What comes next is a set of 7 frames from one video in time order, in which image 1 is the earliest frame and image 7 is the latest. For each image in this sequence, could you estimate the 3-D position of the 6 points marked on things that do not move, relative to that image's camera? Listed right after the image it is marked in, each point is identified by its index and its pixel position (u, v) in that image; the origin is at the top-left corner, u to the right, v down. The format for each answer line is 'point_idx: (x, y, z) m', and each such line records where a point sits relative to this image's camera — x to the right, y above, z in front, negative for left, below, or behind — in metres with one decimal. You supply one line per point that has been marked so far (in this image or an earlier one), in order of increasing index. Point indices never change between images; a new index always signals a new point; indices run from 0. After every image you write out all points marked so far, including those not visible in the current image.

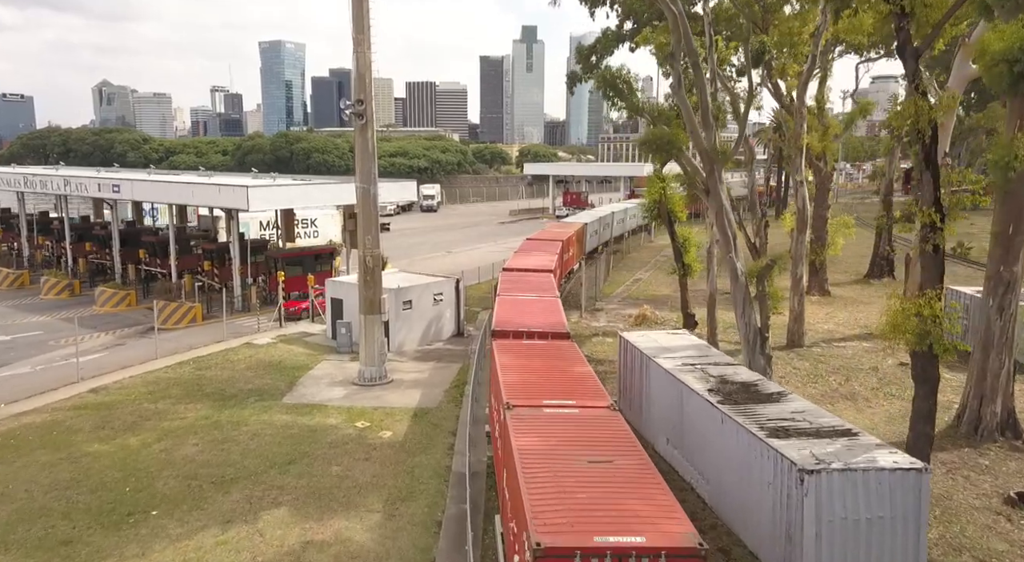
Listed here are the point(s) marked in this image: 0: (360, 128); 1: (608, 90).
0: (-3.8, +3.8, +19.9) m
1: (+2.3, +4.5, +18.6) m
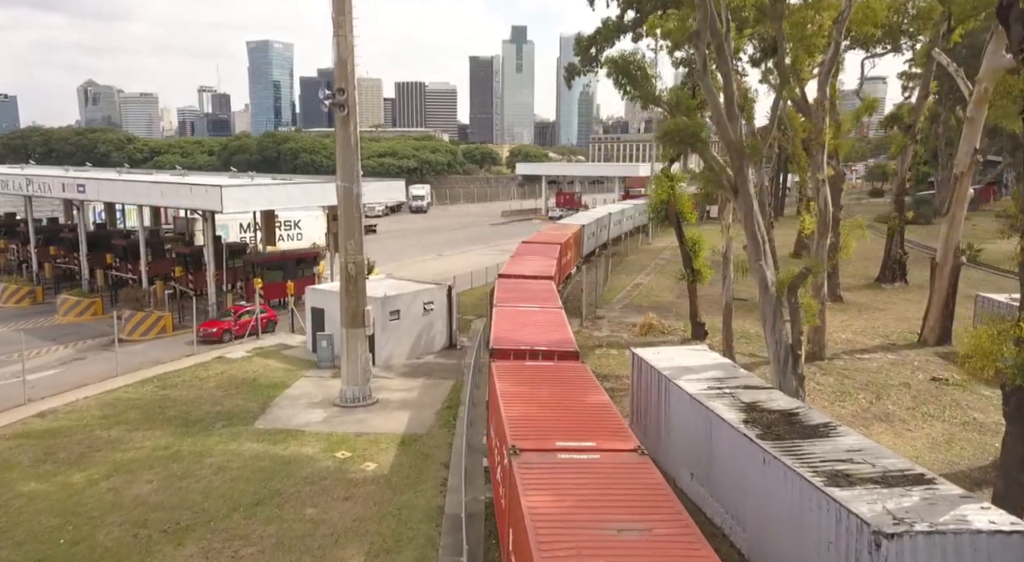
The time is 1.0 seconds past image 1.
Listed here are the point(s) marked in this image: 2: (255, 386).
0: (-3.8, +3.6, +17.9) m
1: (+2.3, +4.2, +16.6) m
2: (-6.4, -2.6, +19.9) m
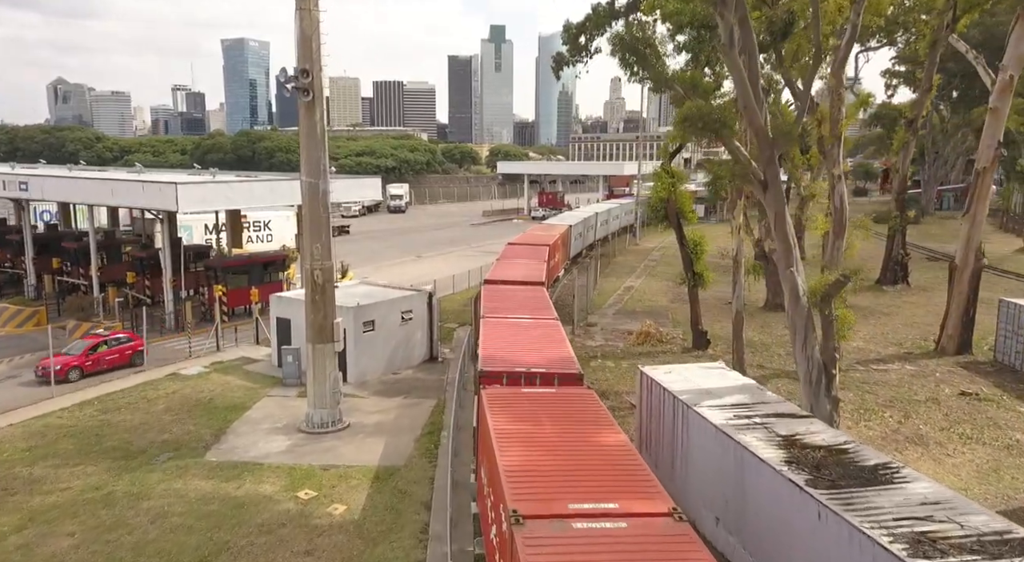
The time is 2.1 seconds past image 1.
0: (-4.0, +3.4, +15.7) m
1: (+2.1, +4.1, +14.6) m
2: (-6.6, -2.8, +17.7) m
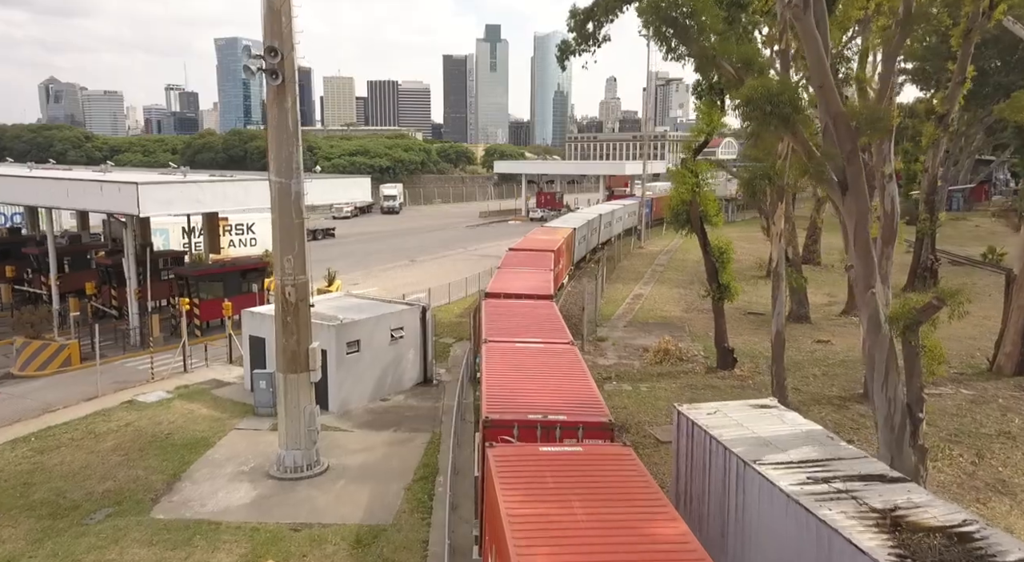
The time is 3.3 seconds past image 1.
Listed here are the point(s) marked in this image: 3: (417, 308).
0: (-3.9, +3.1, +13.2) m
1: (+2.2, +3.8, +12.1) m
2: (-6.5, -3.1, +15.1) m
3: (-2.3, -0.6, +19.2) m
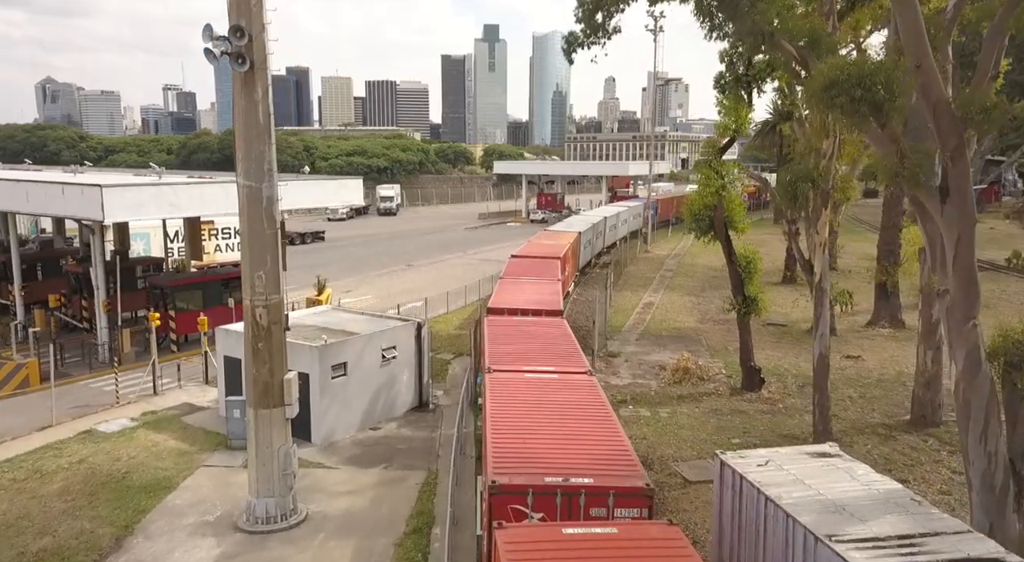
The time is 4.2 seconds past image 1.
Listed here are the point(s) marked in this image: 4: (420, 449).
0: (-3.8, +2.8, +11.2) m
1: (+2.4, +3.5, +10.2) m
2: (-6.4, -3.4, +13.2) m
3: (-2.2, -0.9, +17.2) m
4: (-1.8, -3.2, +15.3) m
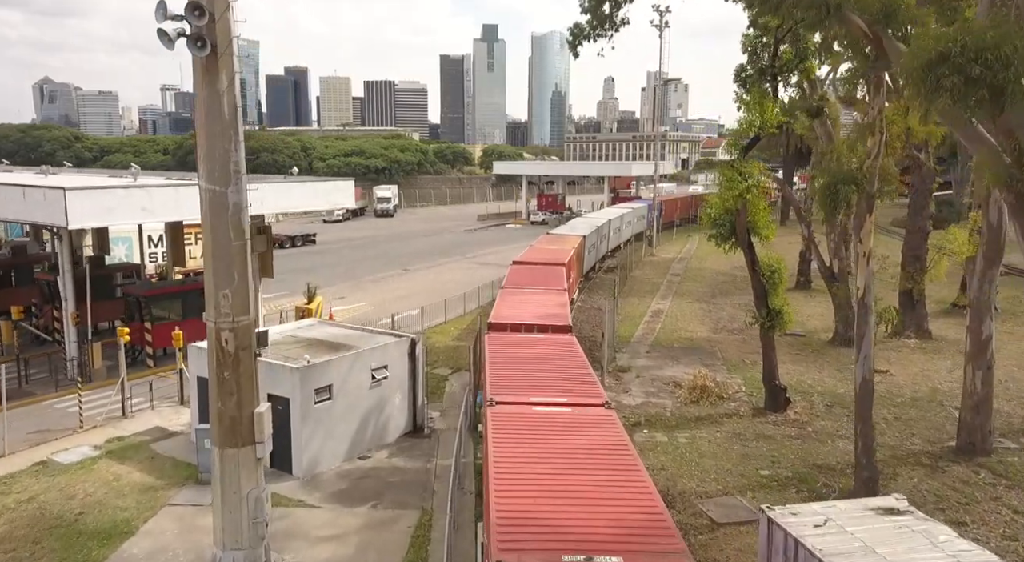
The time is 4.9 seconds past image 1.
0: (-3.7, +2.6, +9.6) m
1: (+2.4, +3.3, +8.6) m
2: (-6.3, -3.6, +11.5) m
3: (-2.1, -1.2, +15.6) m
4: (-1.7, -3.4, +13.8) m
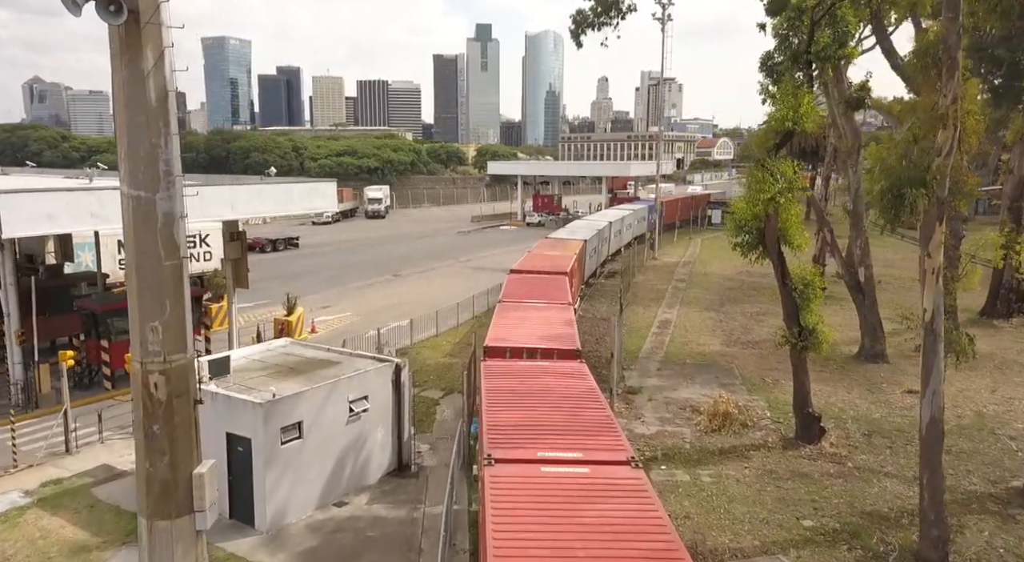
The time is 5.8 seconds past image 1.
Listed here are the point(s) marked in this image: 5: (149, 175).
0: (-3.7, +2.3, +7.6) m
1: (+2.5, +3.0, +6.6) m
2: (-6.3, -3.9, +9.5) m
3: (-2.1, -1.5, +13.6) m
4: (-1.7, -3.7, +11.7) m
5: (-3.6, +1.1, +7.8) m
